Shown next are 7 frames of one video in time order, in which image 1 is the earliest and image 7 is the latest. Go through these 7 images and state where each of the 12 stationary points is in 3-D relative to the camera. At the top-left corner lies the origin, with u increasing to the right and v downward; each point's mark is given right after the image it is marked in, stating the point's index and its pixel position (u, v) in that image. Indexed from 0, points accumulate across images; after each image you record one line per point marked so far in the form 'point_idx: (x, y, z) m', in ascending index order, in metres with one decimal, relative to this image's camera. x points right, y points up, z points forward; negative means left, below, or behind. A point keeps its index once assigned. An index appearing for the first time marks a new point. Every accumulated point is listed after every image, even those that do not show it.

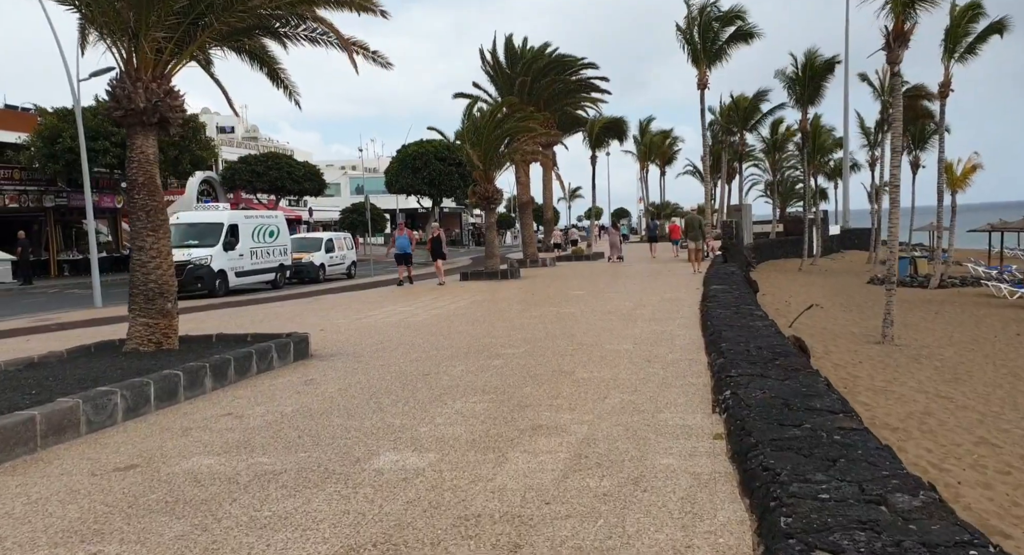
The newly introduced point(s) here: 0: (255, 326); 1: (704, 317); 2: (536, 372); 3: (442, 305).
0: (-4.6, -0.9, +11.5) m
1: (+2.9, -0.6, +9.7) m
2: (+0.3, -1.0, +6.9) m
3: (-1.5, -0.6, +14.0) m
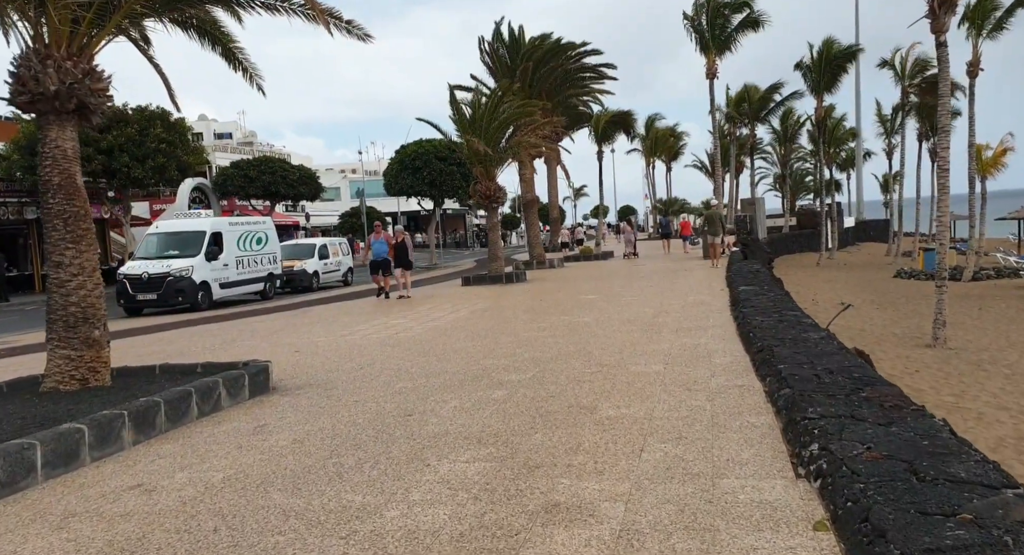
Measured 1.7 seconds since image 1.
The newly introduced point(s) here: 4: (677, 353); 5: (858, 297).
0: (-4.5, -1.1, +10.0) m
1: (+2.9, -0.7, +8.2) m
2: (+0.3, -1.1, +5.5) m
3: (-1.5, -0.8, +12.6) m
4: (+1.9, -0.9, +7.4) m
5: (+10.5, -0.6, +19.3) m
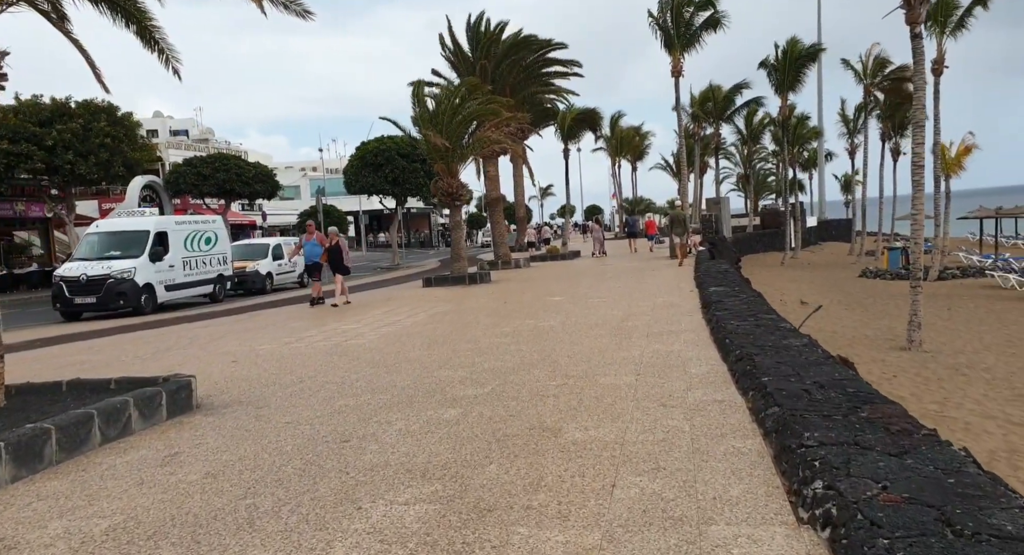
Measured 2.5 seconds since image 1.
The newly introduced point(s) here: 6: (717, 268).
0: (-5.1, -1.2, +9.1) m
1: (+2.4, -0.7, +7.7) m
2: (-0.1, -1.2, +4.8) m
3: (-2.2, -0.8, +11.8) m
4: (+1.5, -0.9, +6.8) m
5: (+9.4, -0.6, +19.2) m
6: (+5.2, +0.2, +16.0) m
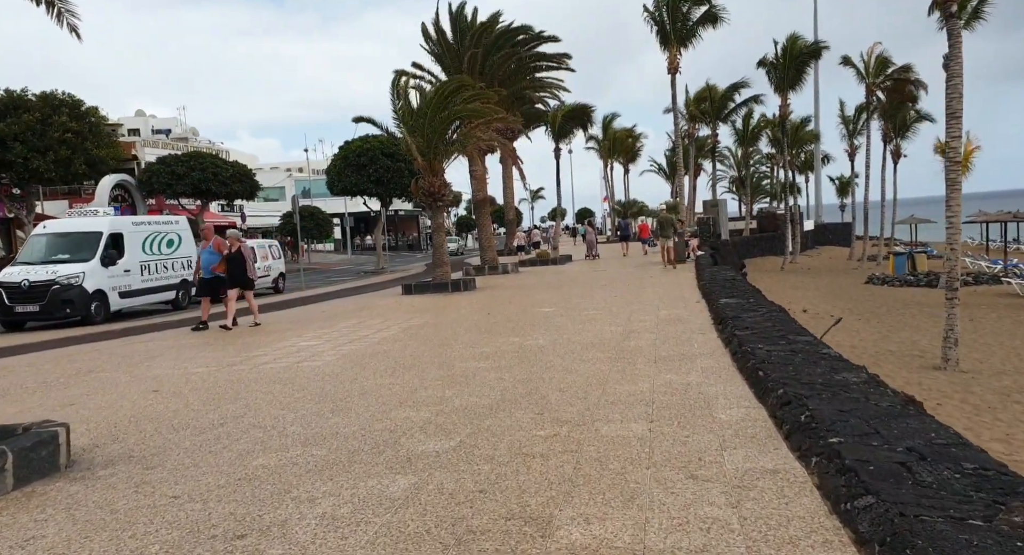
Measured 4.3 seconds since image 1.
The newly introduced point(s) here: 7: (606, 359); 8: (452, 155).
0: (-5.3, -1.3, +7.6) m
1: (+2.2, -0.8, +6.2) m
2: (-0.2, -1.3, +3.3) m
3: (-2.4, -0.9, +10.3) m
4: (+1.3, -1.0, +5.4) m
5: (+9.0, -0.8, +17.8) m
6: (+4.8, 0.0, +14.7) m
7: (+1.1, -0.9, +7.2) m
8: (-1.8, +3.6, +19.0) m
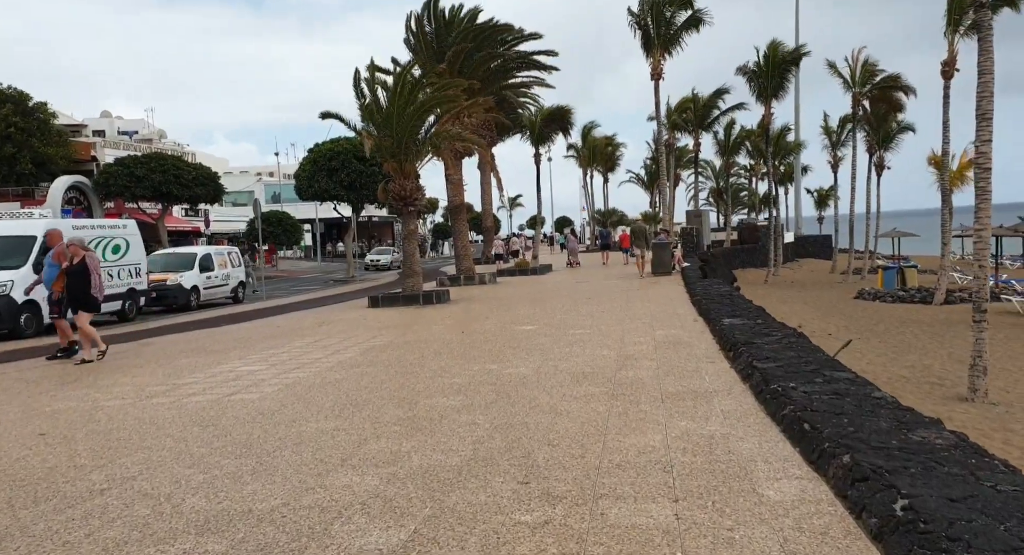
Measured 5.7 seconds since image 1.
0: (-5.6, -1.4, +6.1) m
1: (+2.0, -1.0, +5.0) m
2: (-0.3, -1.4, +2.0) m
3: (-2.8, -1.1, +8.9) m
4: (+1.1, -1.2, +4.1) m
5: (+8.4, -1.2, +16.9) m
6: (+4.3, -0.3, +13.5) m
7: (+0.9, -1.1, +6.0) m
8: (-2.4, +3.3, +17.6) m
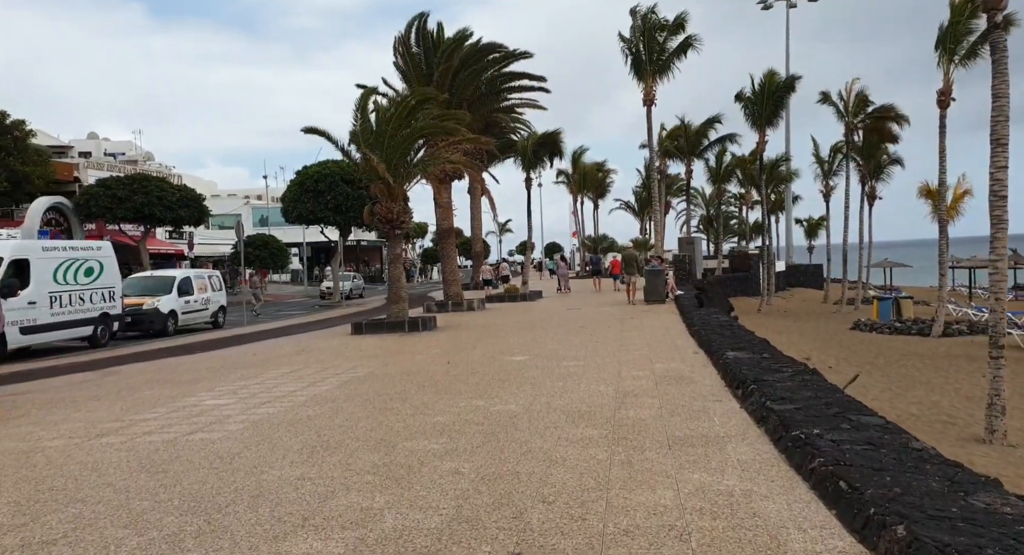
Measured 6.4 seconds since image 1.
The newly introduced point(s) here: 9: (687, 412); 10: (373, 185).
0: (-5.7, -1.6, +5.3) m
1: (+2.0, -1.2, +4.4) m
2: (-0.3, -1.5, +1.4) m
3: (-2.9, -1.5, +8.2) m
4: (+1.1, -1.4, +3.5) m
5: (+8.1, -2.0, +16.3) m
6: (+4.1, -0.9, +13.0) m
7: (+0.8, -1.4, +5.4) m
8: (-2.7, +2.6, +17.1) m
9: (+1.7, -1.3, +6.3) m
10: (-3.7, +2.4, +16.9) m
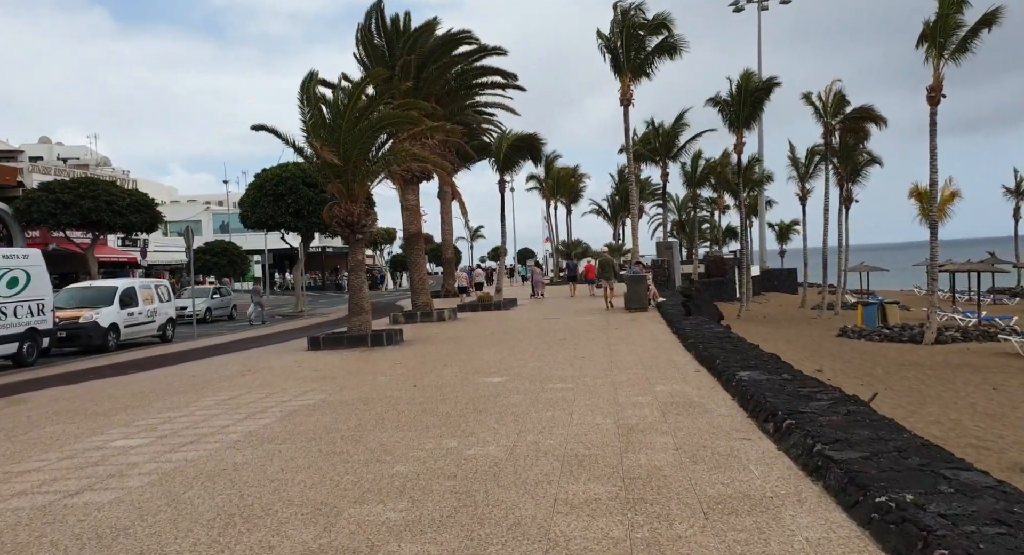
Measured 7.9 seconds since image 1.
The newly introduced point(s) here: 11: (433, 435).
0: (-5.8, -1.7, +3.7) m
1: (+1.9, -1.3, +3.2) m
2: (-0.3, -1.5, 0.0) m
3: (-3.1, -1.6, +6.8) m
4: (+1.0, -1.4, +2.2) m
5: (+7.5, -2.1, +15.3) m
6: (+3.7, -1.0, +11.8) m
7: (+0.7, -1.4, +4.0) m
8: (-3.3, +2.4, +15.7) m
9: (+1.6, -1.4, +5.0) m
10: (-4.3, +2.2, +15.5) m
11: (-0.7, -1.5, +6.2) m
